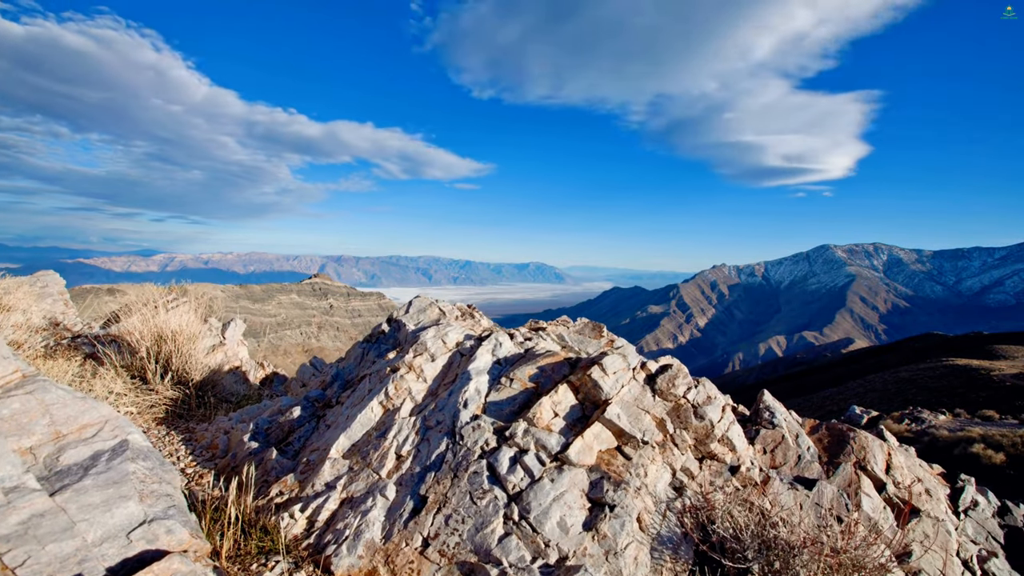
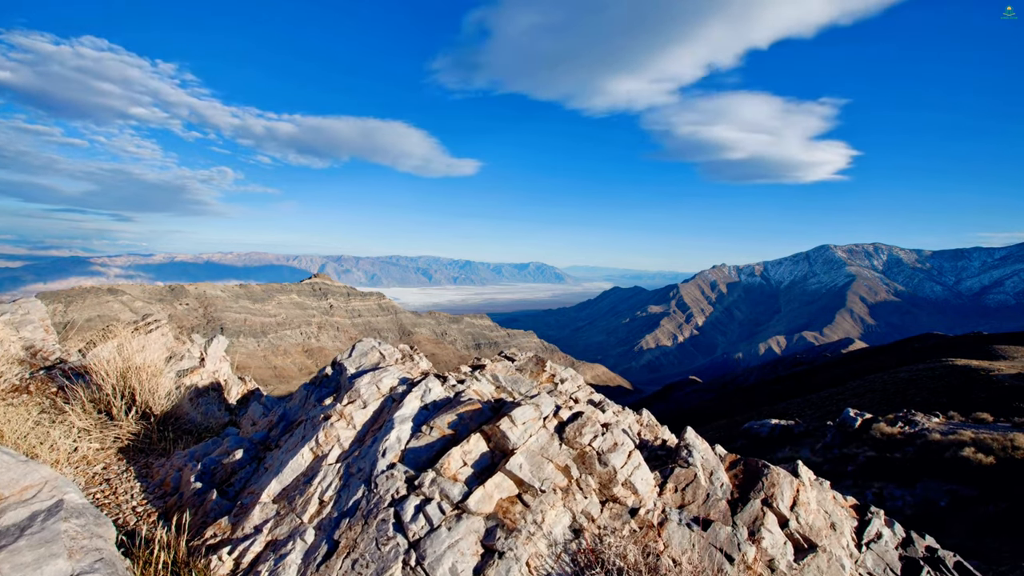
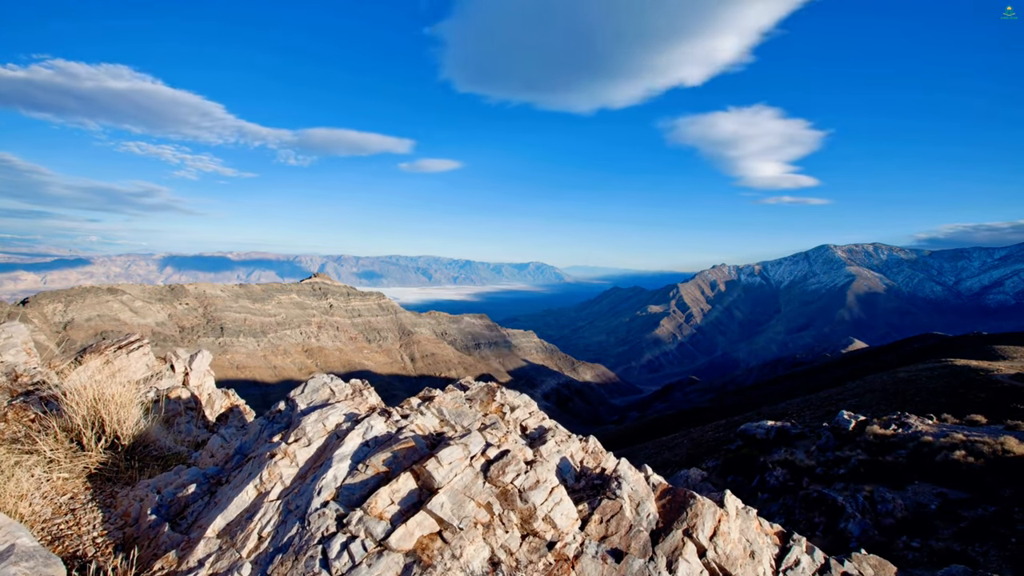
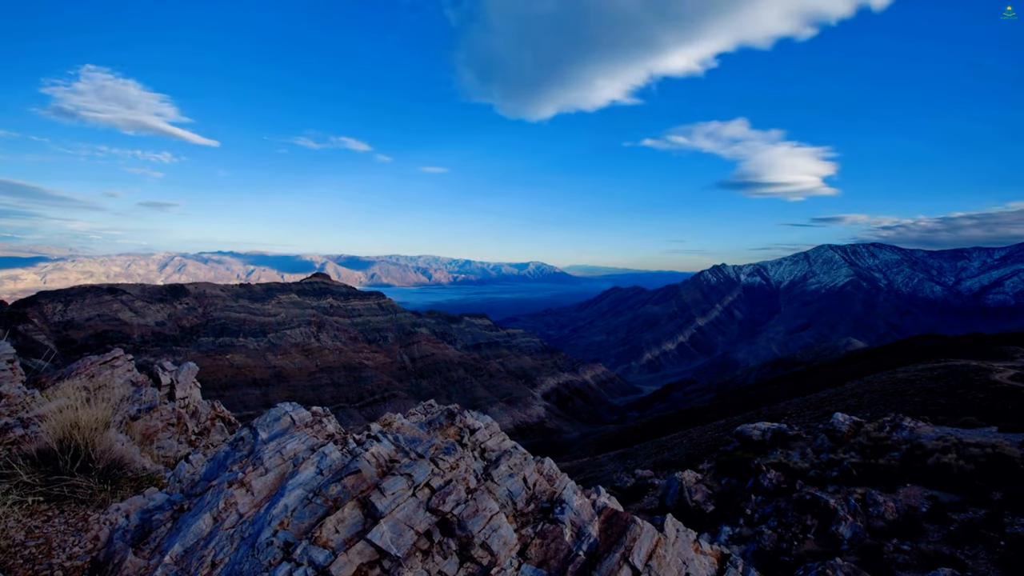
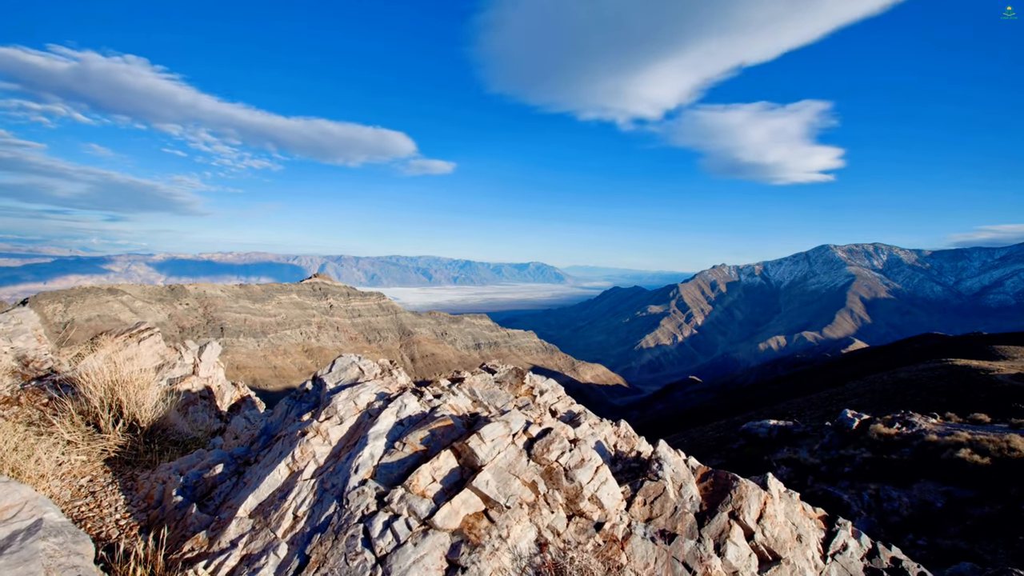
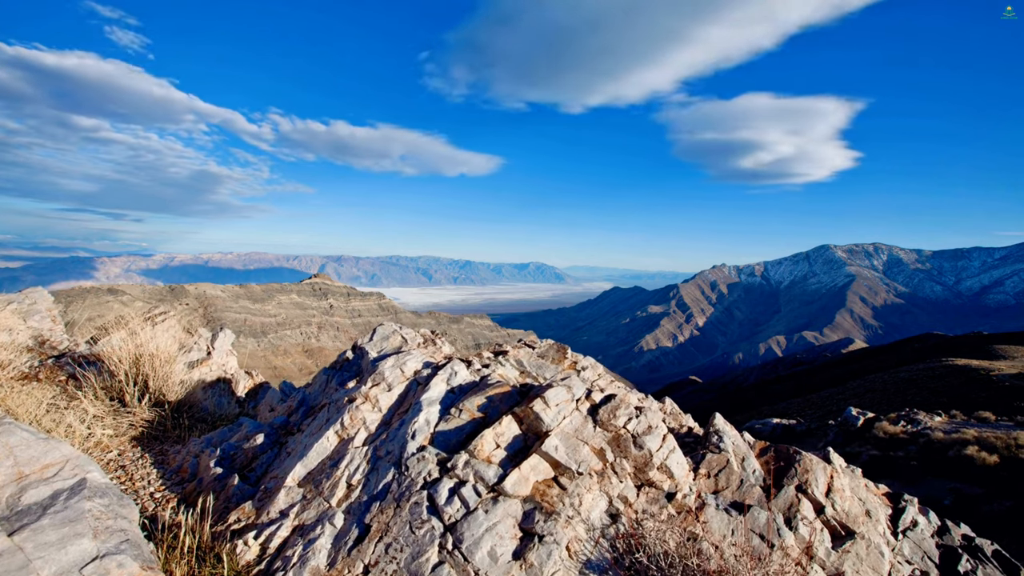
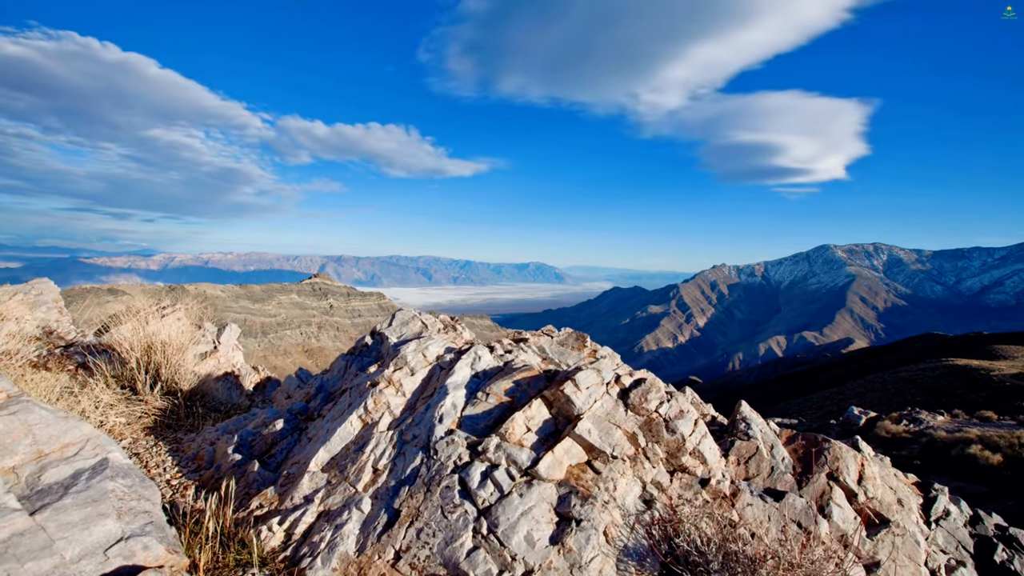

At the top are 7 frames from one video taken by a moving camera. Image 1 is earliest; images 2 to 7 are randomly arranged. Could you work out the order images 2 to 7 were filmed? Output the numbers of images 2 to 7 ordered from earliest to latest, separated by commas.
7, 6, 2, 5, 3, 4
